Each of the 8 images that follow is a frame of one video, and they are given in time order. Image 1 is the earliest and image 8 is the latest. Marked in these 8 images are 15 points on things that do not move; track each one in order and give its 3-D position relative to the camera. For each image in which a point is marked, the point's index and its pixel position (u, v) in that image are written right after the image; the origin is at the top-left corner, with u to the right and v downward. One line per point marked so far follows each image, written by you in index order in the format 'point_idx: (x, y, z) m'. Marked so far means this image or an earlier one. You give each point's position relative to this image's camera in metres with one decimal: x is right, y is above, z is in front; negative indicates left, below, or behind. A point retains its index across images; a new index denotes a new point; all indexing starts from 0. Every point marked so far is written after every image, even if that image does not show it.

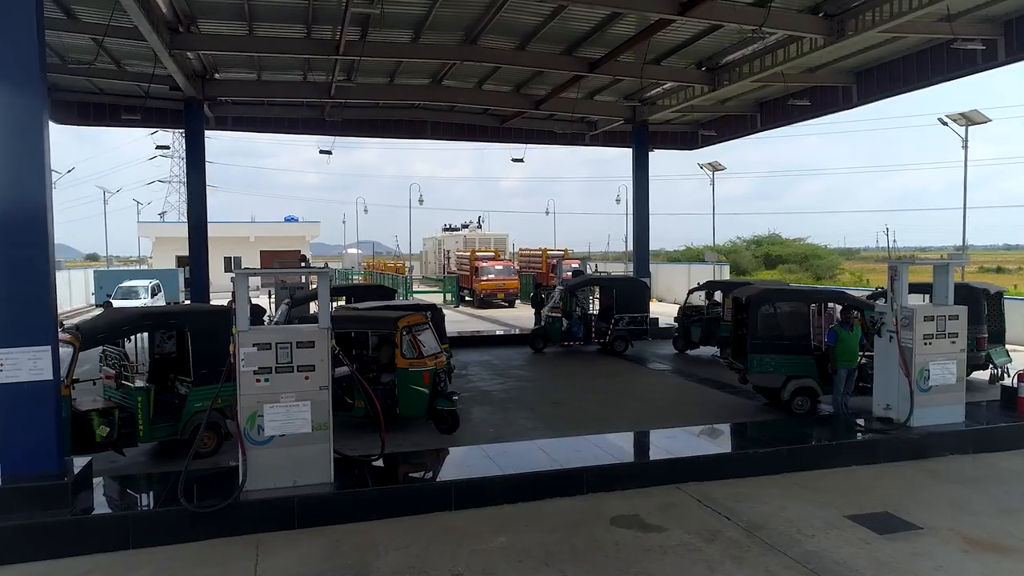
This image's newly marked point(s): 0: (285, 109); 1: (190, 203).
0: (-5.6, +4.4, +17.8) m
1: (-7.0, +1.8, +15.7) m
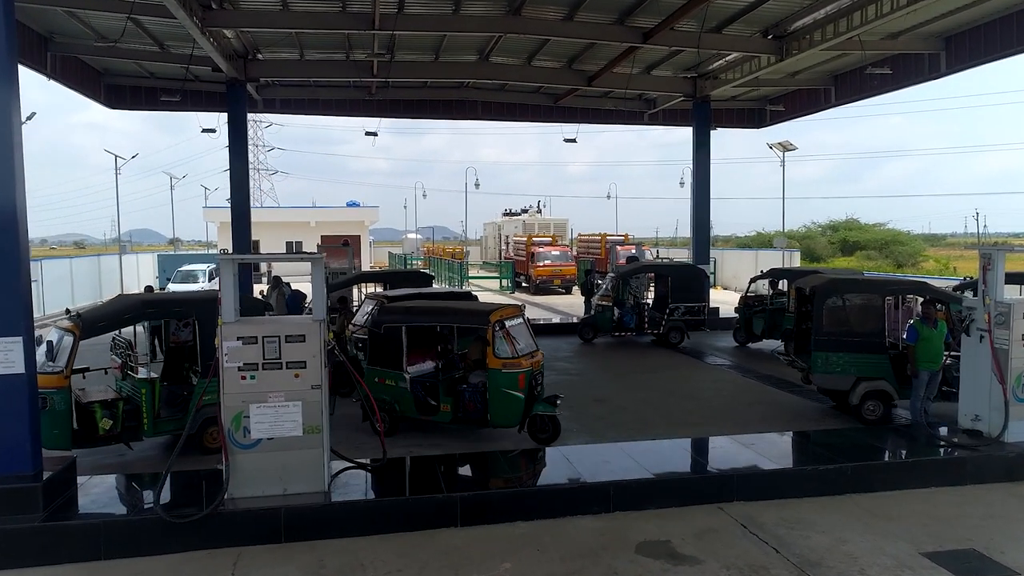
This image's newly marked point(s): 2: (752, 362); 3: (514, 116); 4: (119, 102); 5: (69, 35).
0: (-4.3, +4.8, +17.4) m
1: (-6.0, +2.2, +15.5) m
2: (+4.3, -1.3, +12.9) m
3: (+0.1, +4.6, +19.3) m
4: (-9.0, +4.2, +16.6) m
5: (-8.3, +4.7, +13.5) m
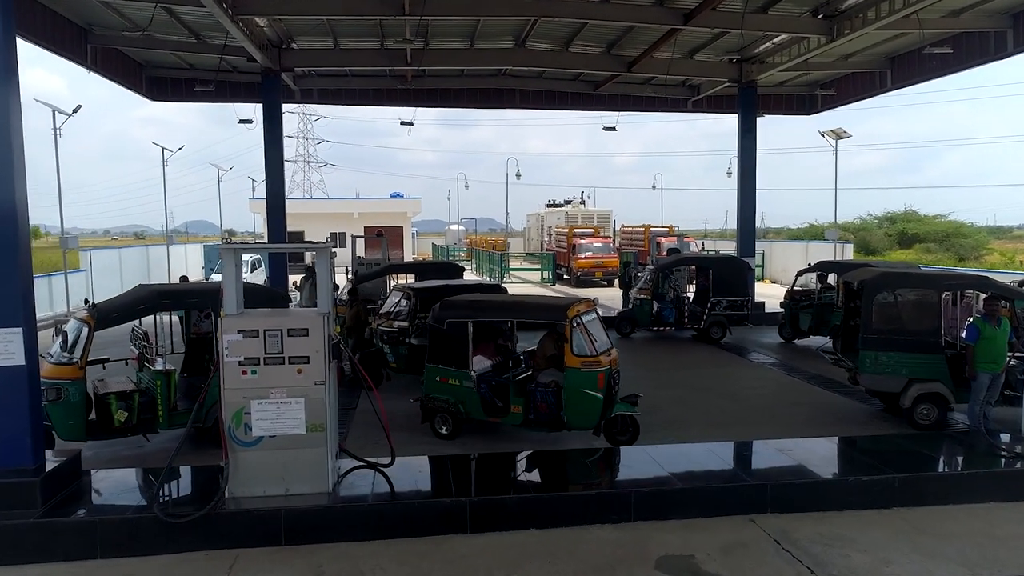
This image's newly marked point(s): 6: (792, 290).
0: (-3.4, +5.0, +17.2) m
1: (-5.2, +2.4, +15.5) m
2: (+4.9, -1.2, +12.2) m
3: (+1.1, +4.8, +18.9) m
4: (-8.1, +4.5, +16.7) m
5: (-7.6, +4.9, +13.6) m
6: (+5.3, 0.0, +13.7) m
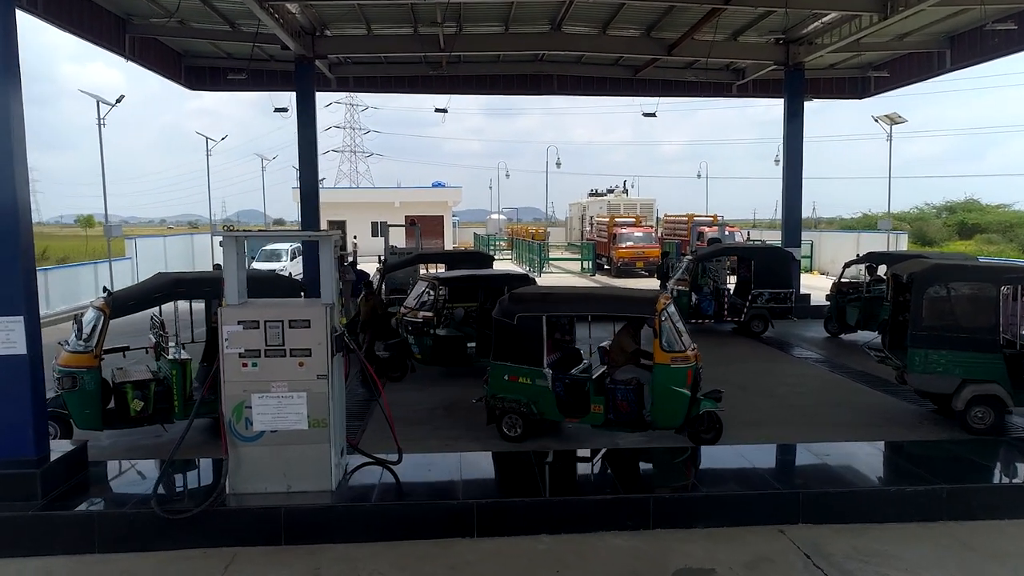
0: (-2.6, +5.2, +17.0) m
1: (-4.5, +2.6, +15.4) m
2: (+5.4, -1.1, +11.6) m
3: (+2.0, +5.0, +18.4) m
4: (-7.3, +4.7, +16.8) m
5: (-7.0, +5.2, +13.7) m
6: (+5.9, +0.1, +13.0) m
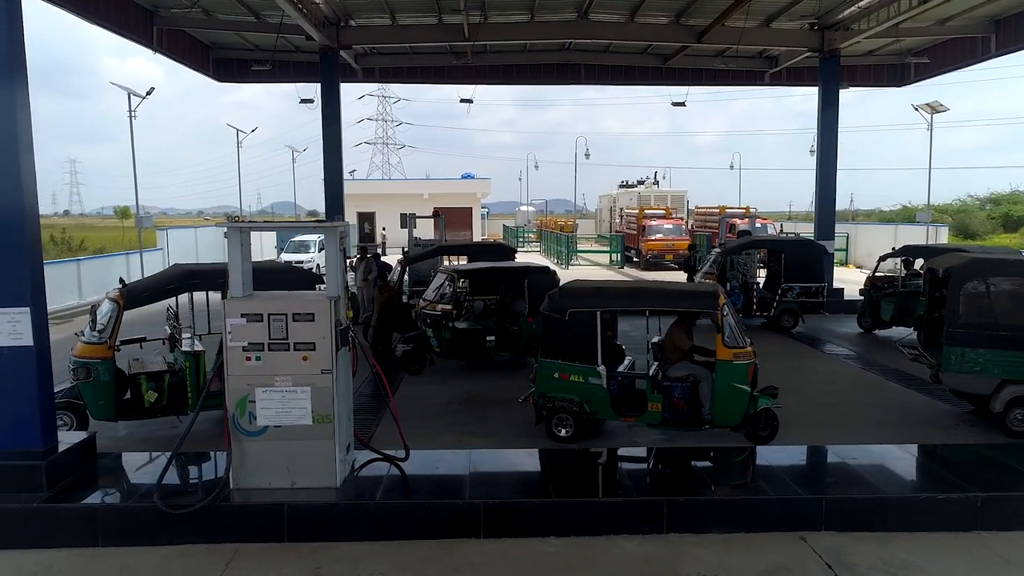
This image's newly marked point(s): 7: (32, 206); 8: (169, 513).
0: (-2.0, +5.4, +16.9) m
1: (-4.0, +2.8, +15.4) m
2: (+5.7, -1.0, +11.2) m
3: (+2.7, +5.2, +18.1) m
4: (-6.7, +5.0, +16.9) m
5: (-6.5, +5.3, +13.7) m
6: (+6.3, +0.2, +12.6) m
7: (-3.3, +0.5, +5.0) m
8: (-2.2, -1.4, +4.6) m
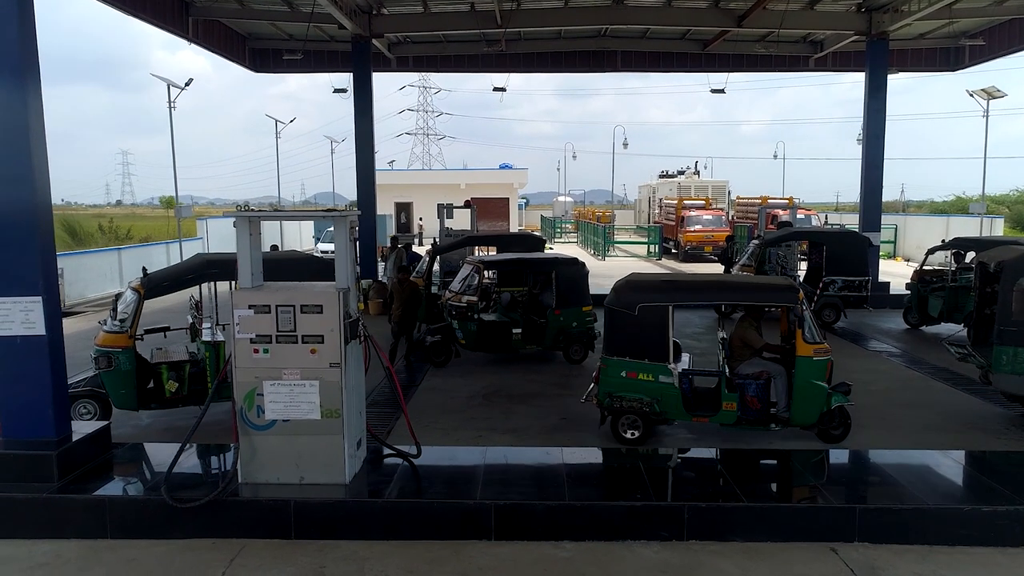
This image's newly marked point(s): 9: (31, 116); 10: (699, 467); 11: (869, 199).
0: (-1.2, +5.6, +16.7) m
1: (-3.3, +3.0, +15.4) m
2: (+6.1, -0.9, +10.7) m
3: (+3.6, +5.4, +17.6) m
4: (-5.9, +5.2, +17.0) m
5: (-5.9, +5.5, +13.8) m
6: (+6.8, +0.3, +12.0) m
7: (-3.2, +0.6, +4.9) m
8: (-2.1, -1.4, +4.6) m
9: (-3.2, +1.2, +4.8) m
10: (+1.4, -1.3, +5.4) m
11: (+7.7, +1.9, +15.5) m
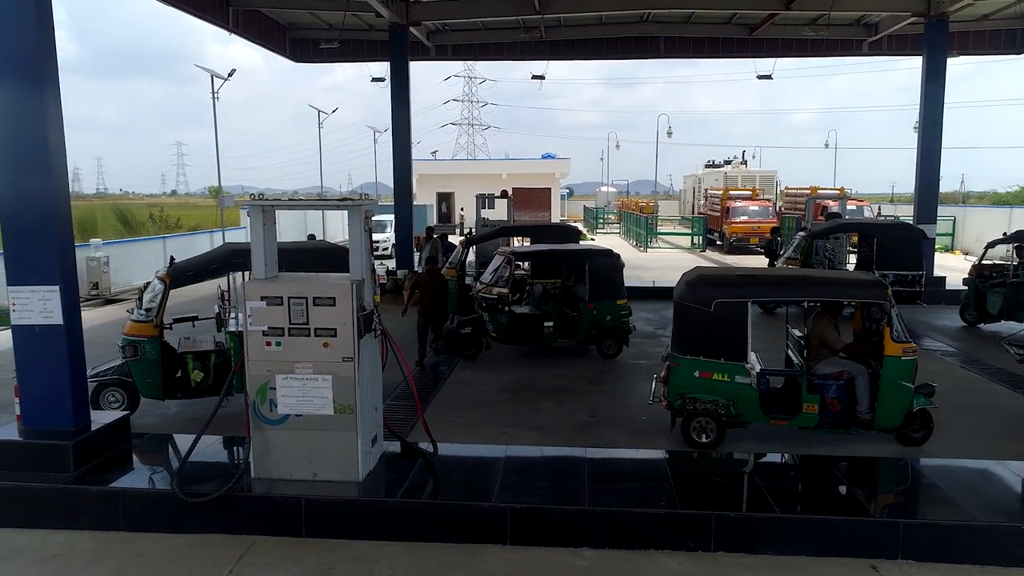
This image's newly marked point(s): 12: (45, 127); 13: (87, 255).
0: (-0.3, +5.8, +16.5) m
1: (-2.5, +3.2, +15.3) m
2: (+6.6, -0.9, +10.1) m
3: (+4.5, +5.6, +17.1) m
4: (-5.0, +5.5, +17.0) m
5: (-5.1, +5.8, +13.8) m
6: (+7.4, +0.4, +11.4) m
7: (-3.1, +0.7, +4.9) m
8: (-2.0, -1.3, +4.5) m
9: (-3.1, +1.3, +4.8) m
10: (+1.5, -1.3, +5.1) m
11: (+8.5, +2.0, +14.8) m
12: (-3.1, +1.1, +4.8) m
13: (-8.9, +0.7, +15.1) m
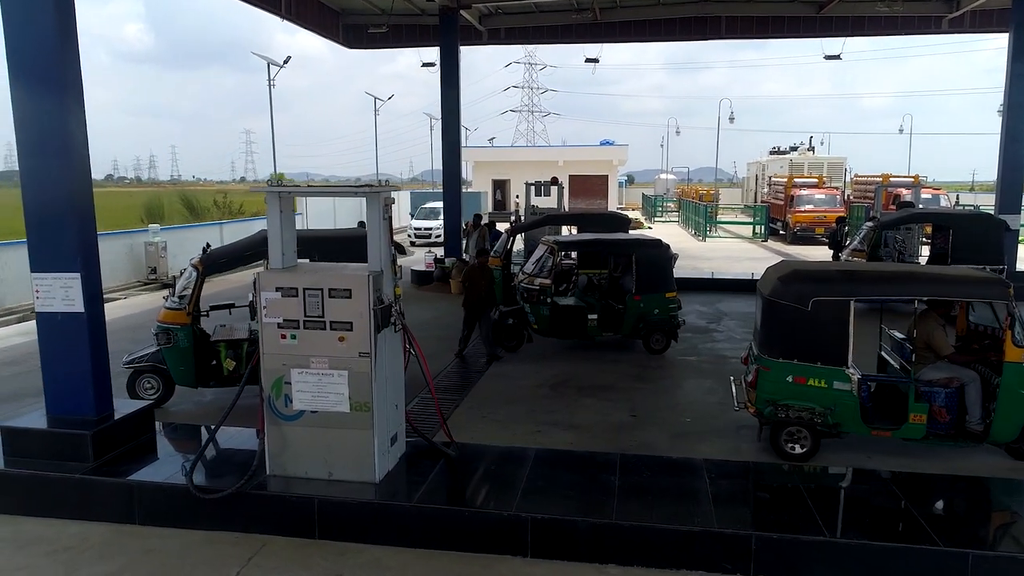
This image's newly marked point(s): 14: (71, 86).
0: (+0.9, +6.1, +16.0) m
1: (-1.4, +3.5, +15.1) m
2: (+7.2, -0.8, +9.3) m
3: (+5.7, +5.8, +16.3) m
4: (-3.7, +5.8, +17.0) m
5: (-4.2, +6.0, +13.8) m
6: (+8.0, +0.4, +10.4) m
7: (-2.9, +0.8, +4.8) m
8: (-1.9, -1.3, +4.4) m
9: (-2.9, +1.4, +4.7) m
10: (+1.7, -1.3, +4.7) m
11: (+9.4, +2.1, +13.7) m
12: (-2.9, +1.2, +4.7) m
13: (-7.8, +1.0, +15.4) m
14: (-2.9, +1.4, +4.7) m
